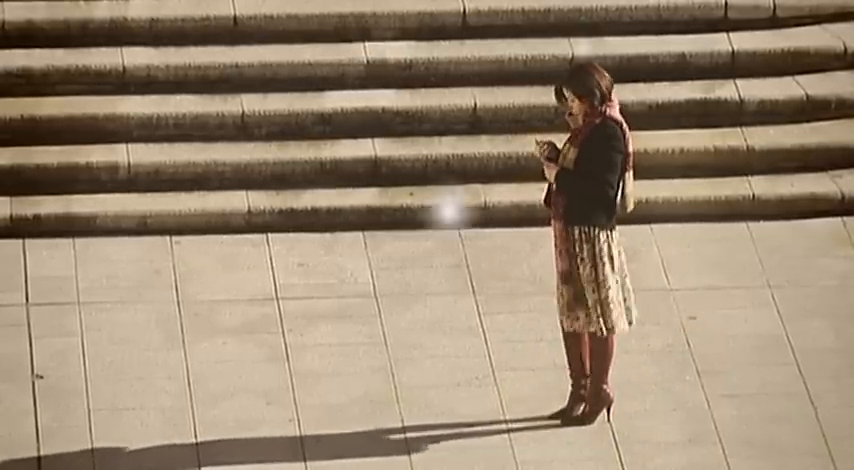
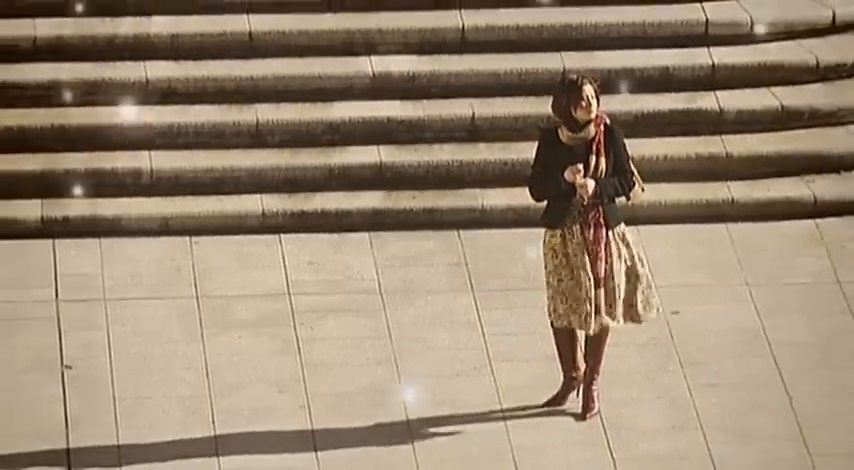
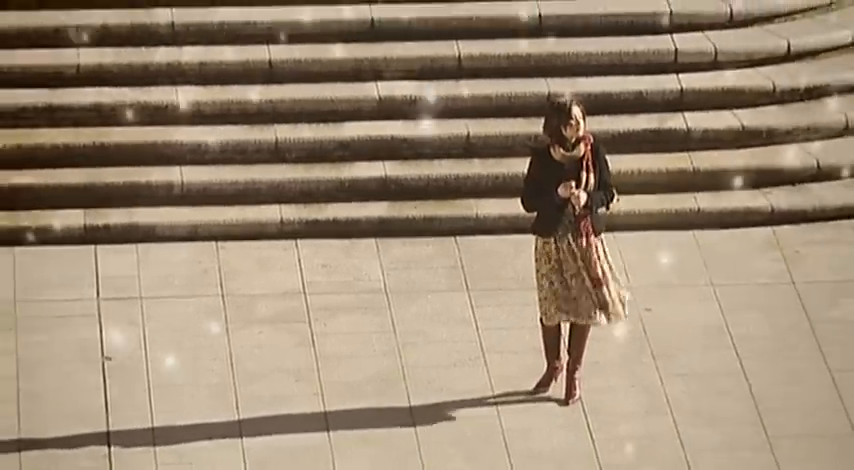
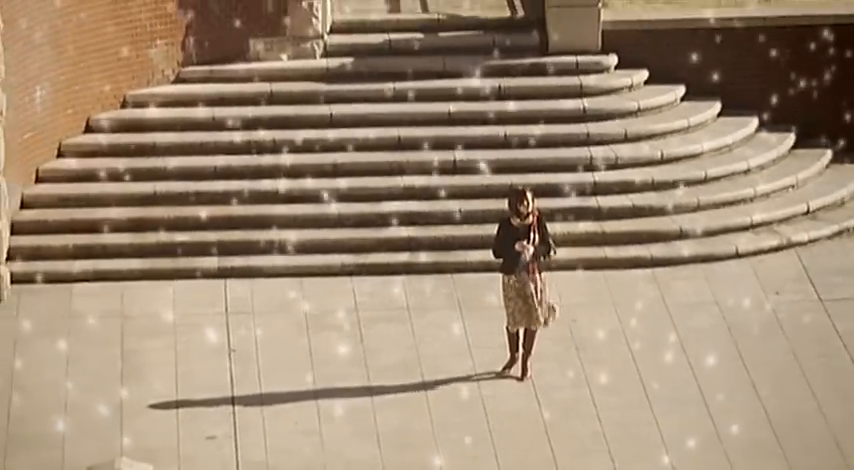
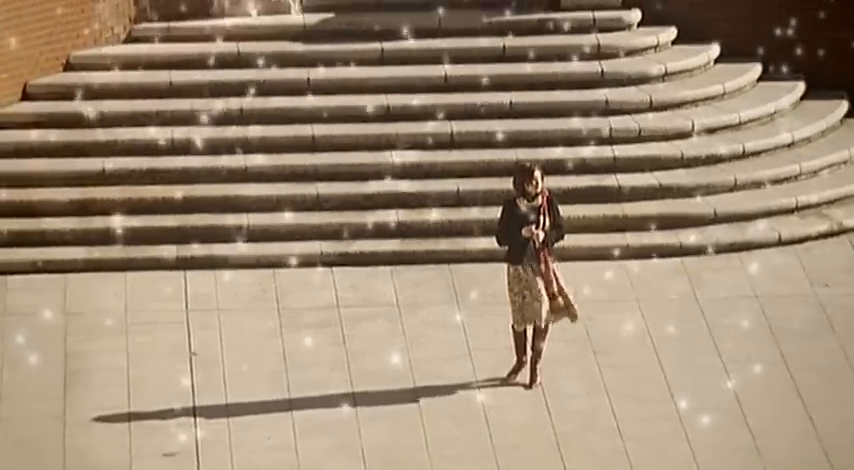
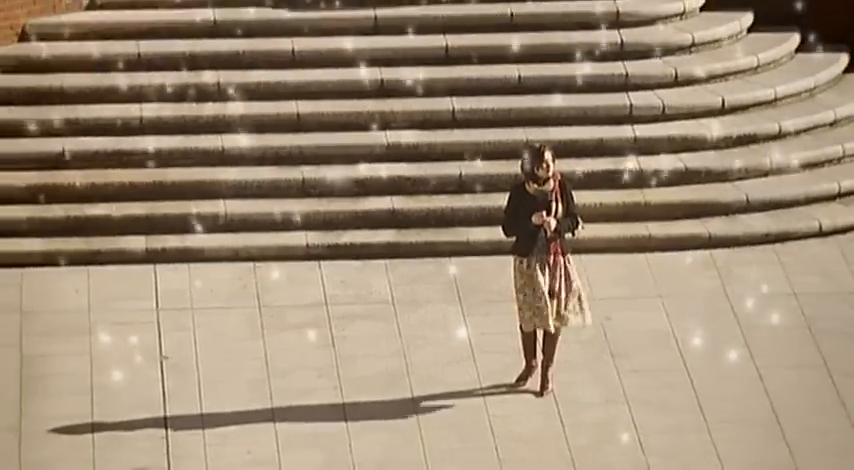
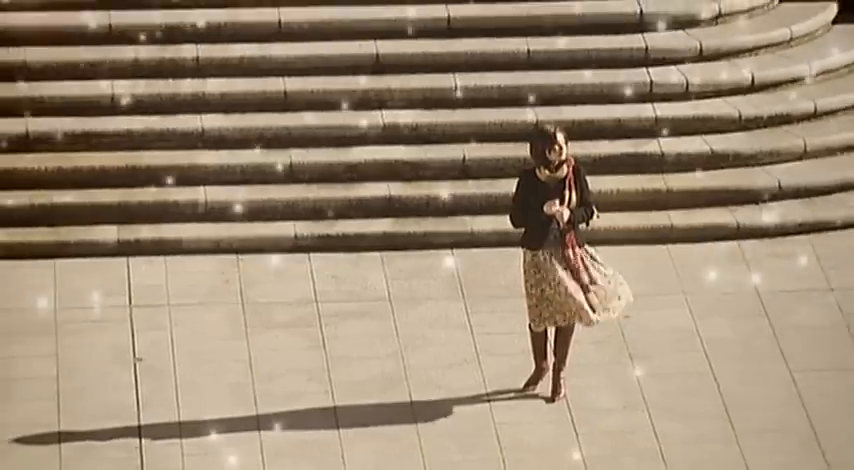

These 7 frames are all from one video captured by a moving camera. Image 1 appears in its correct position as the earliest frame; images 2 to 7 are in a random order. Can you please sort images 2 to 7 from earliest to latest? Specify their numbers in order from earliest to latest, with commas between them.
2, 3, 7, 6, 5, 4
